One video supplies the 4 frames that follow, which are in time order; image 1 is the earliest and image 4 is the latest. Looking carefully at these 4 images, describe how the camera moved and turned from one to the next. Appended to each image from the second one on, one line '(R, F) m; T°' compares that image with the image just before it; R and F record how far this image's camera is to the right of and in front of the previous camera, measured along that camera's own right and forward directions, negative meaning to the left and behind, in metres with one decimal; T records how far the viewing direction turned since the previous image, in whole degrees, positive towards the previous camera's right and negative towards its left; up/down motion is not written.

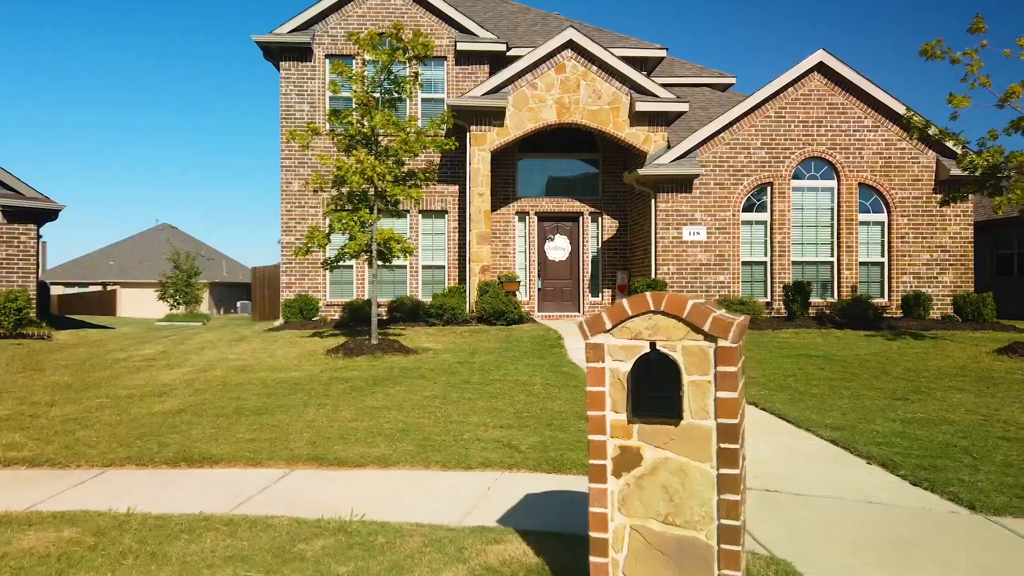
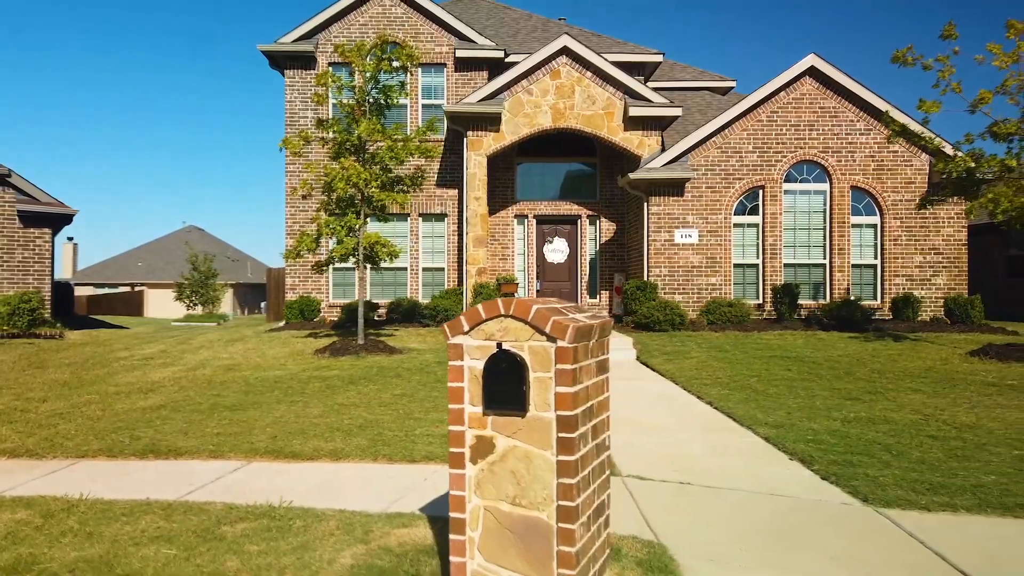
(+0.7, -0.3) m; -2°
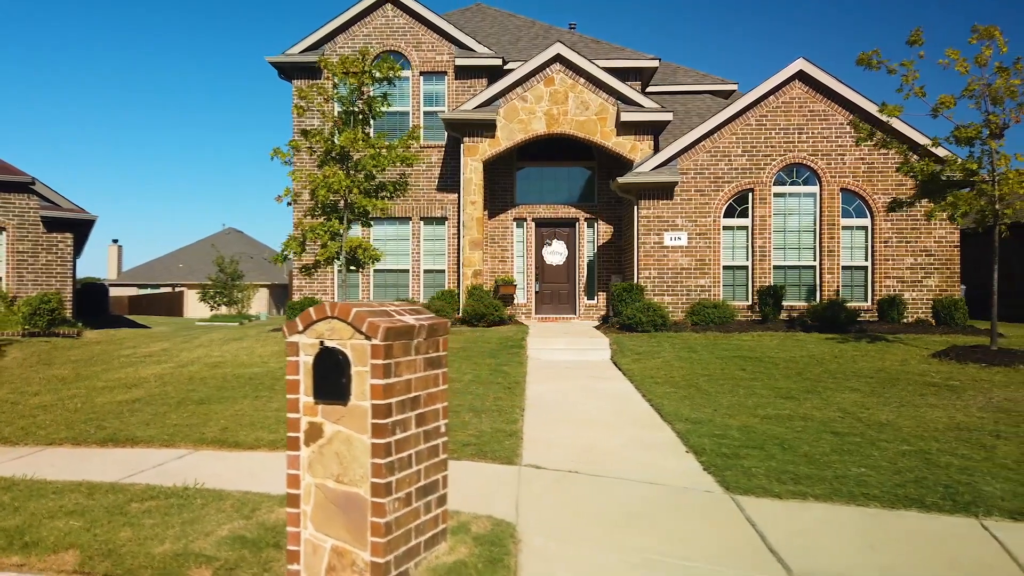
(+1.1, -0.4) m; -3°
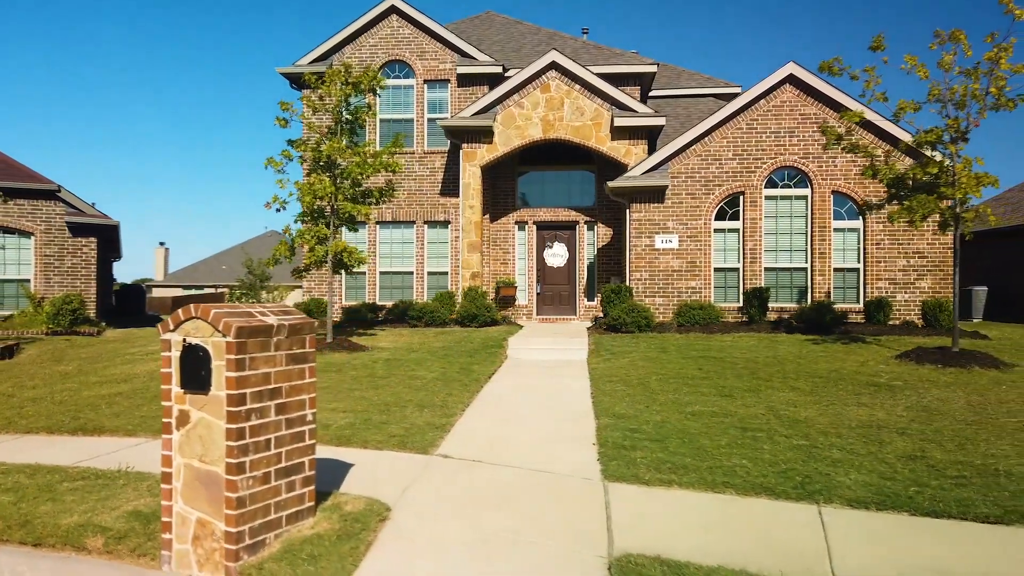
(+1.2, -0.4) m; -3°
